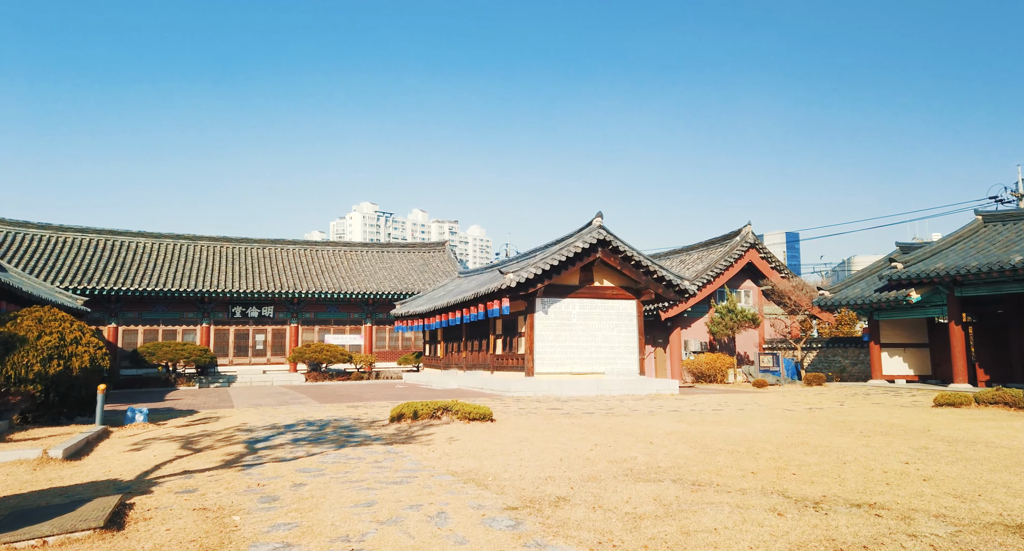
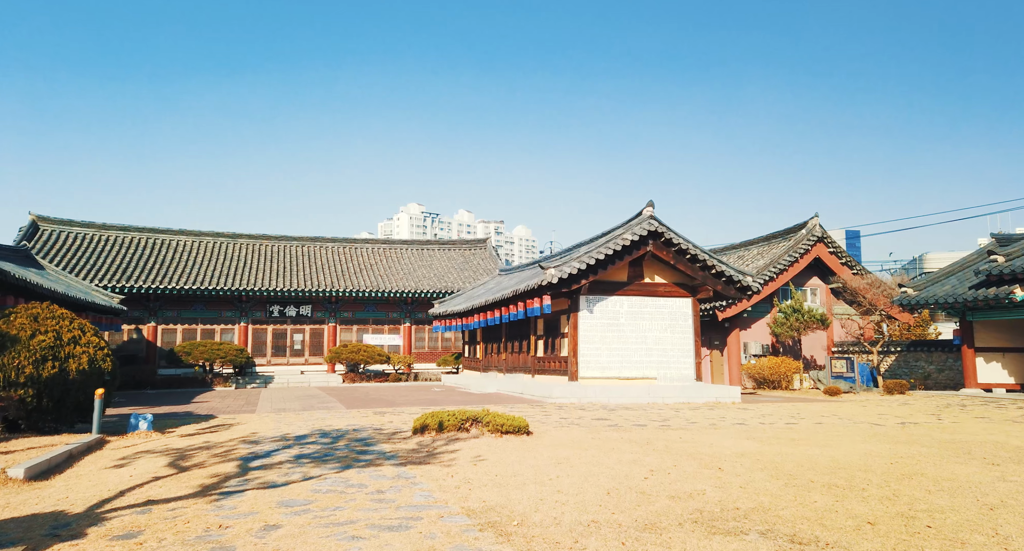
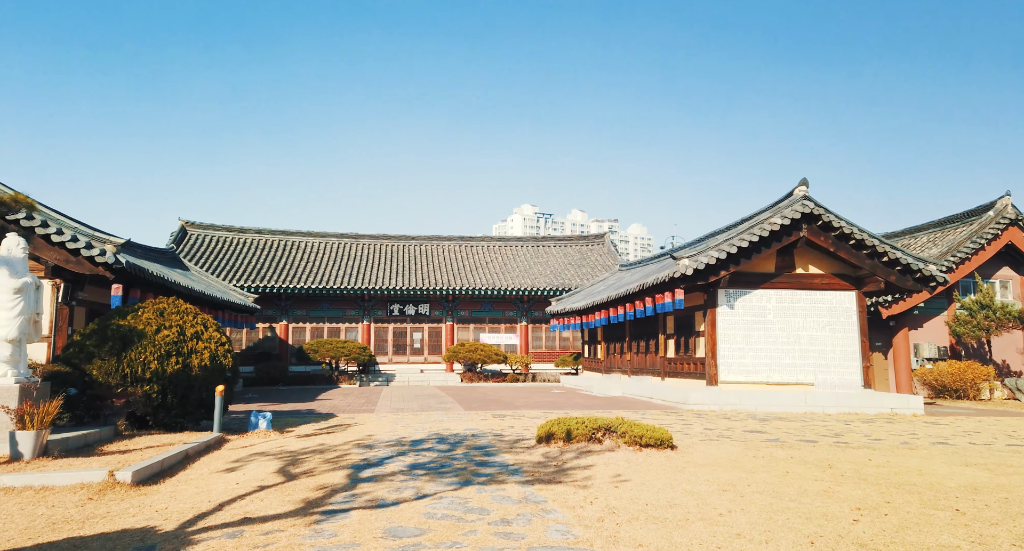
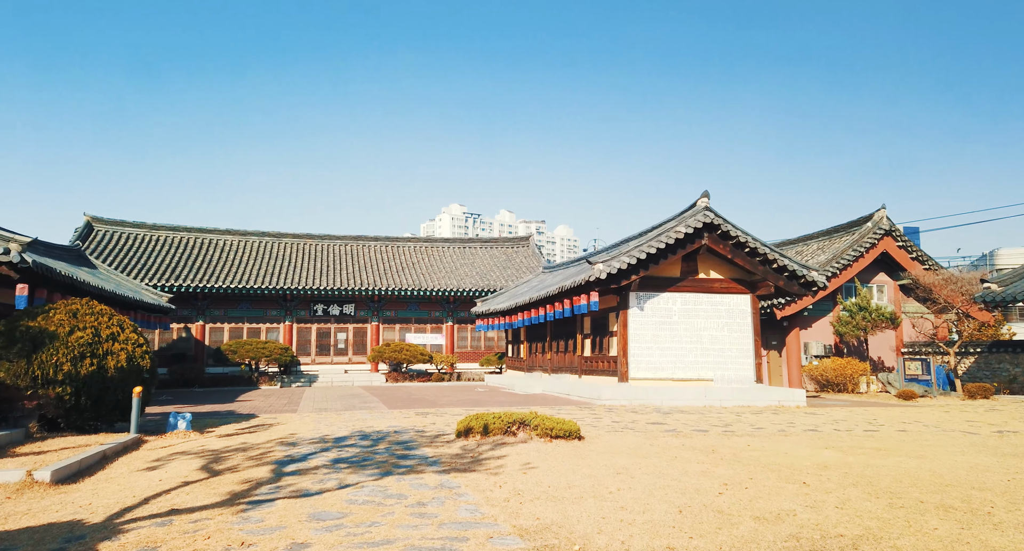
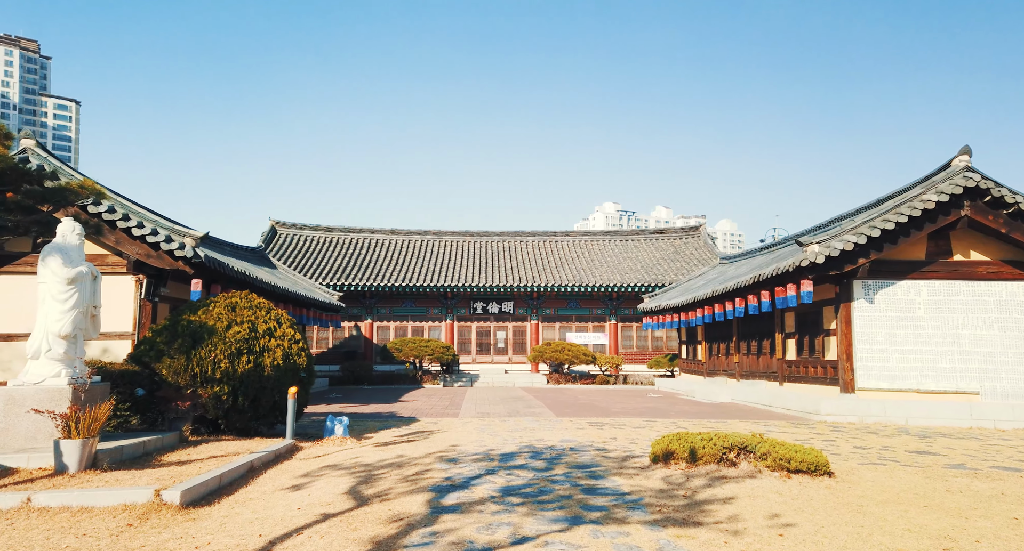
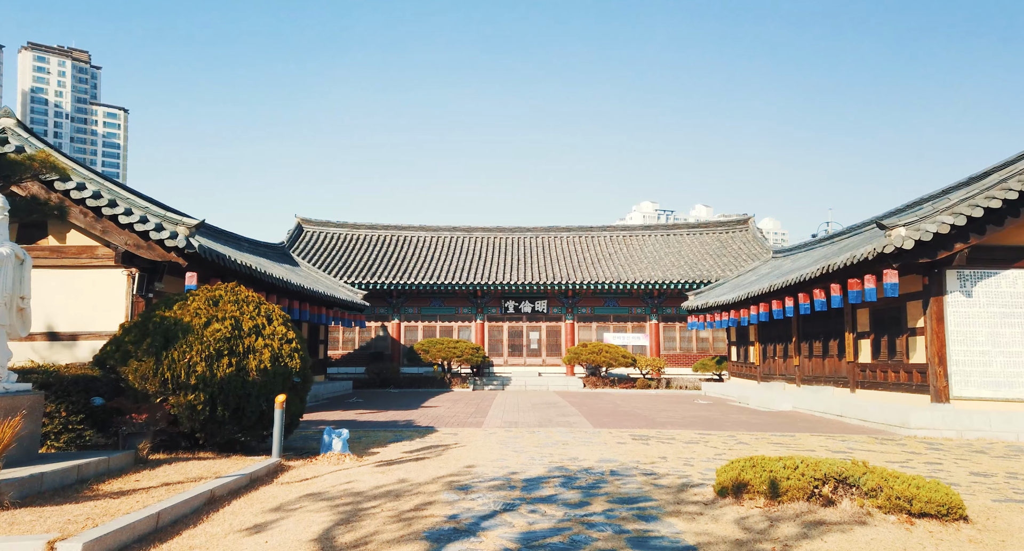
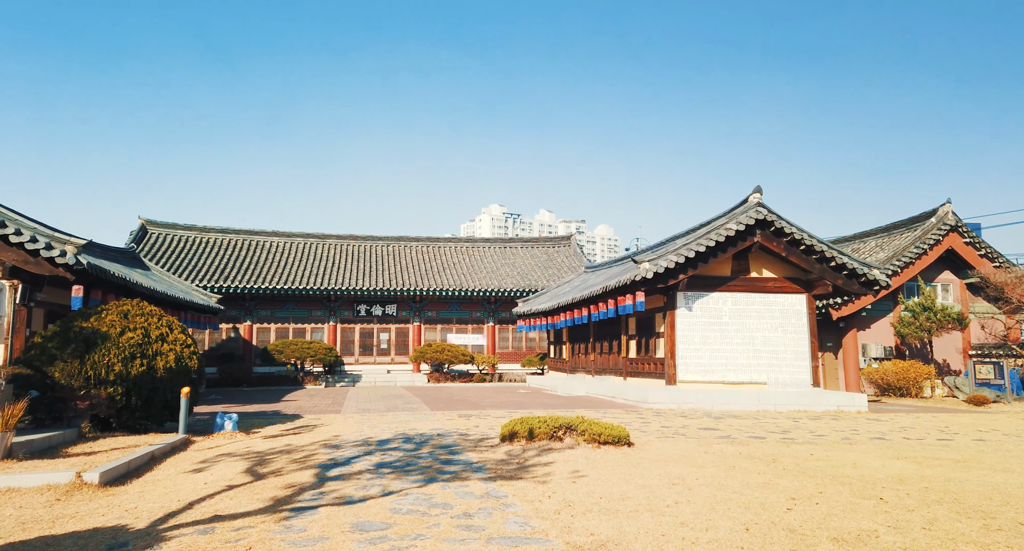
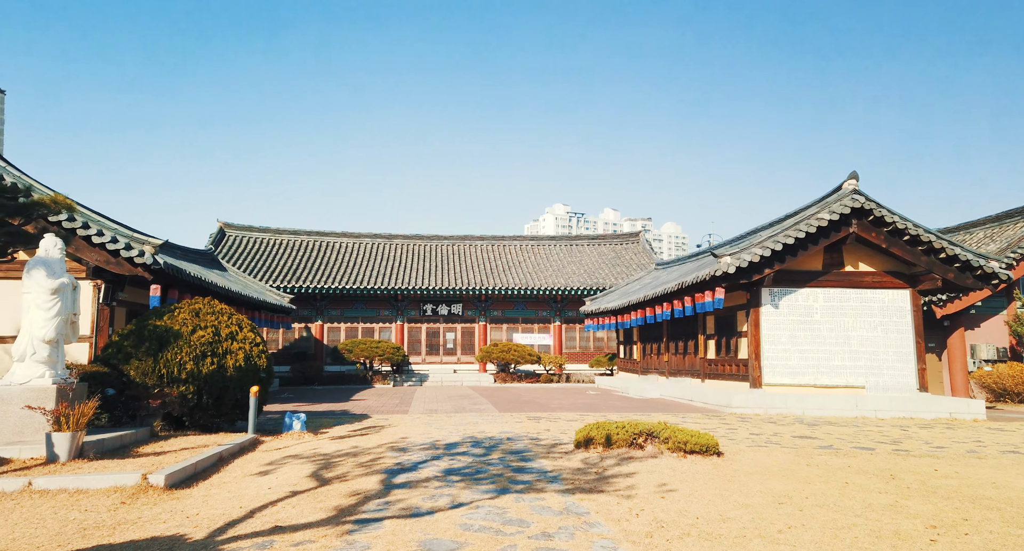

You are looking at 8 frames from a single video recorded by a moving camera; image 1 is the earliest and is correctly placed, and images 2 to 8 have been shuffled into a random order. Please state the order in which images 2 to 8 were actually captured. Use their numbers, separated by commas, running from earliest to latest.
2, 4, 7, 3, 8, 5, 6
